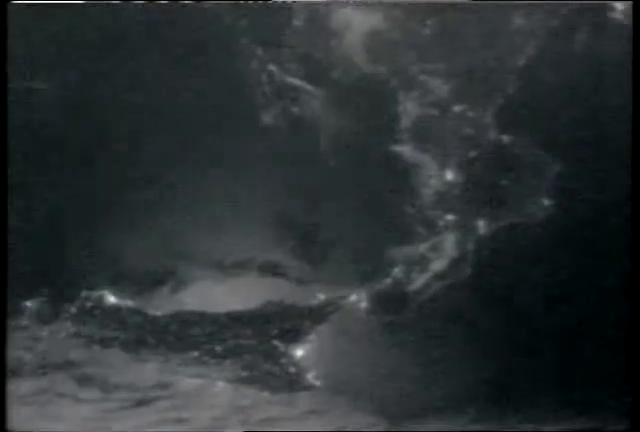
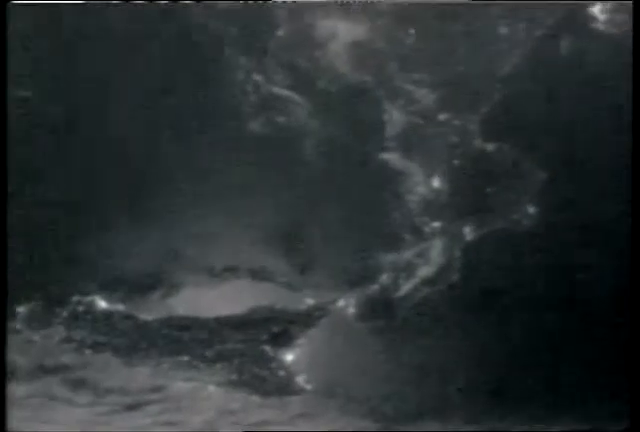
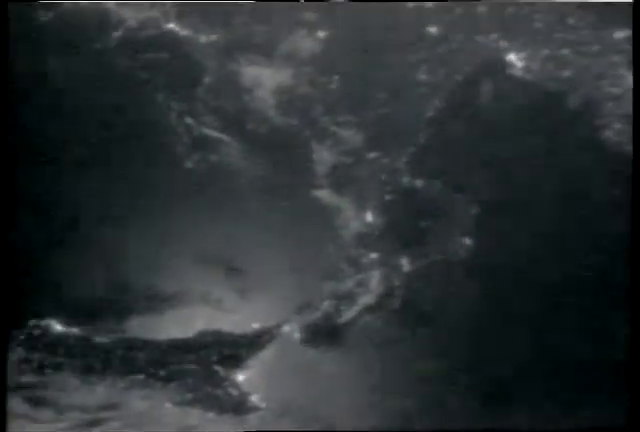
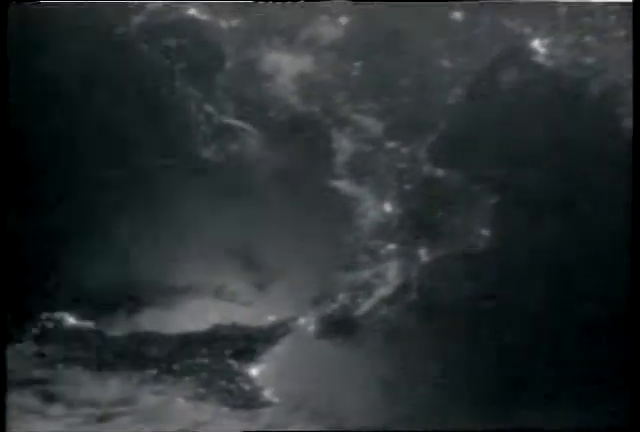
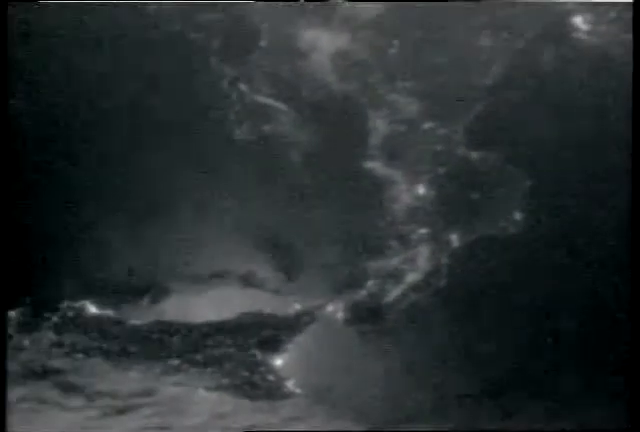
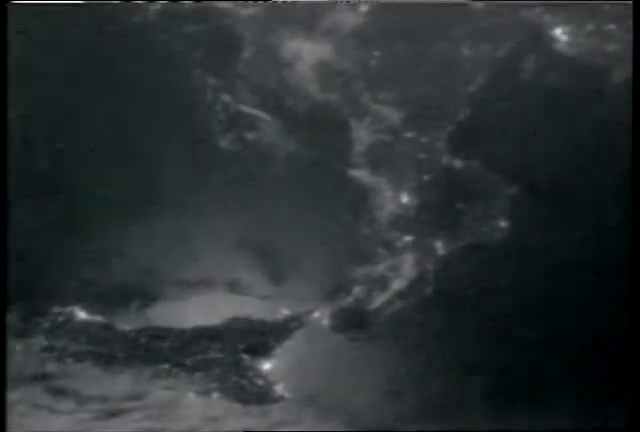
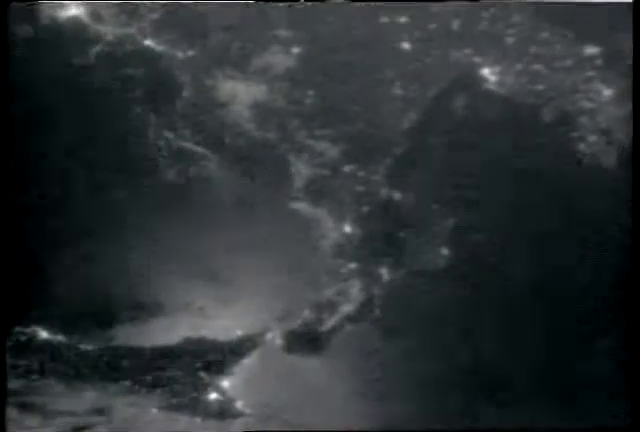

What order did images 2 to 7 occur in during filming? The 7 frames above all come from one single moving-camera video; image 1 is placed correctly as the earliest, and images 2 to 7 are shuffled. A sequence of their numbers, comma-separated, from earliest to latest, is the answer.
2, 5, 6, 4, 3, 7
